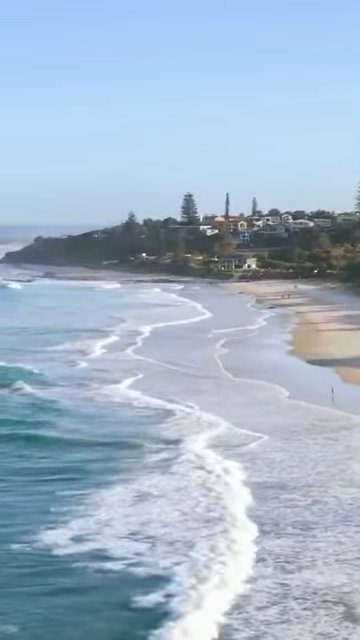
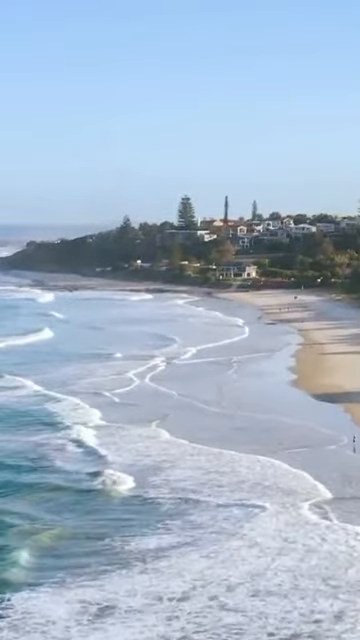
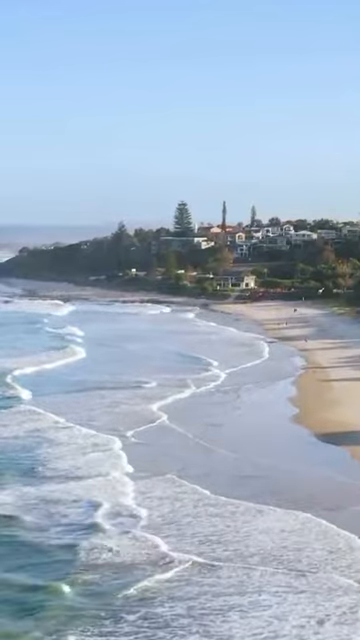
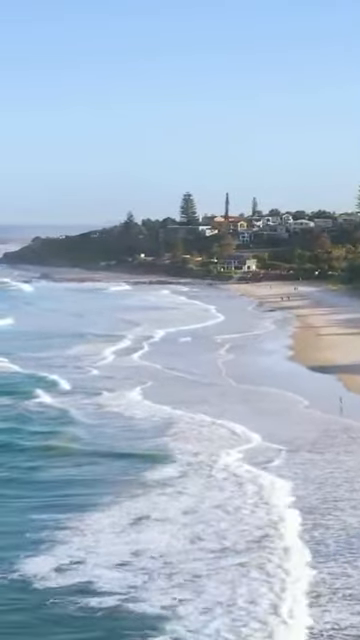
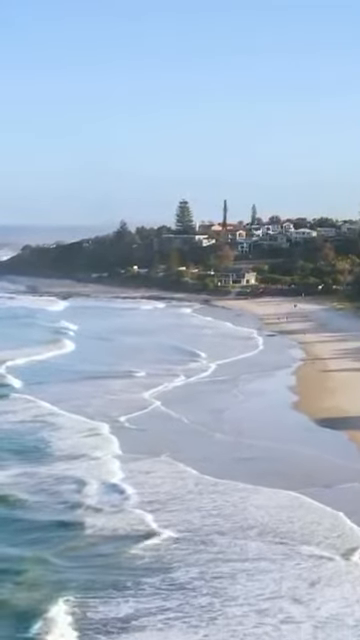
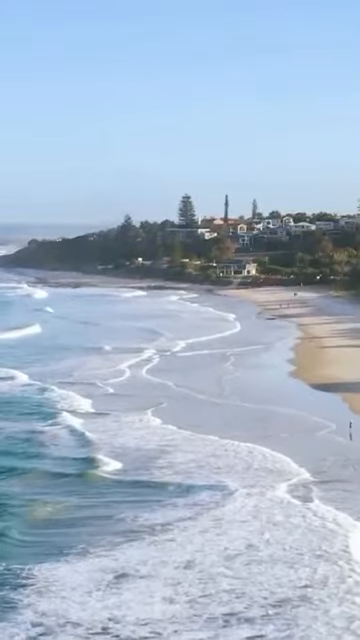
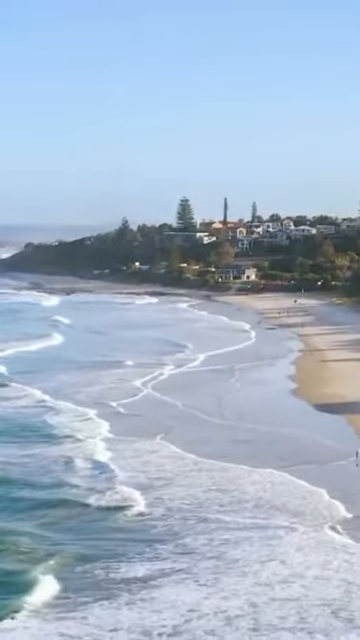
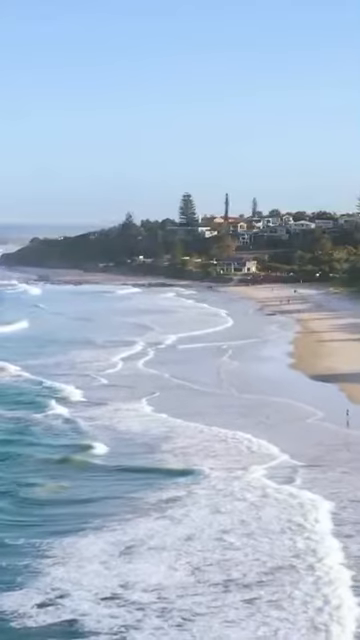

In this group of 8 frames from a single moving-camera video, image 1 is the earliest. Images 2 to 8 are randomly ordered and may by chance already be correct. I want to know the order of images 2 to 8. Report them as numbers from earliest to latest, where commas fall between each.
4, 8, 6, 2, 7, 5, 3
